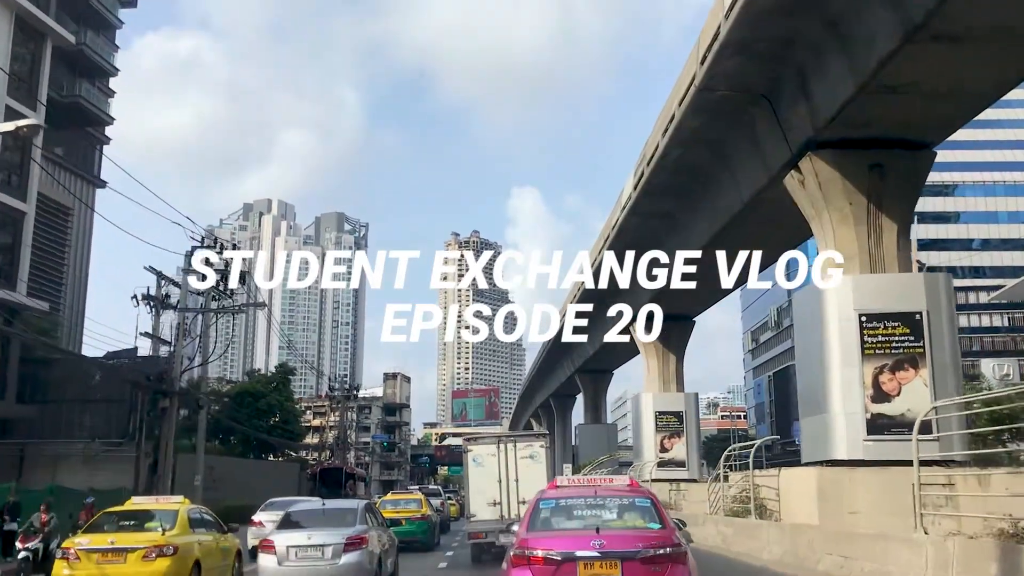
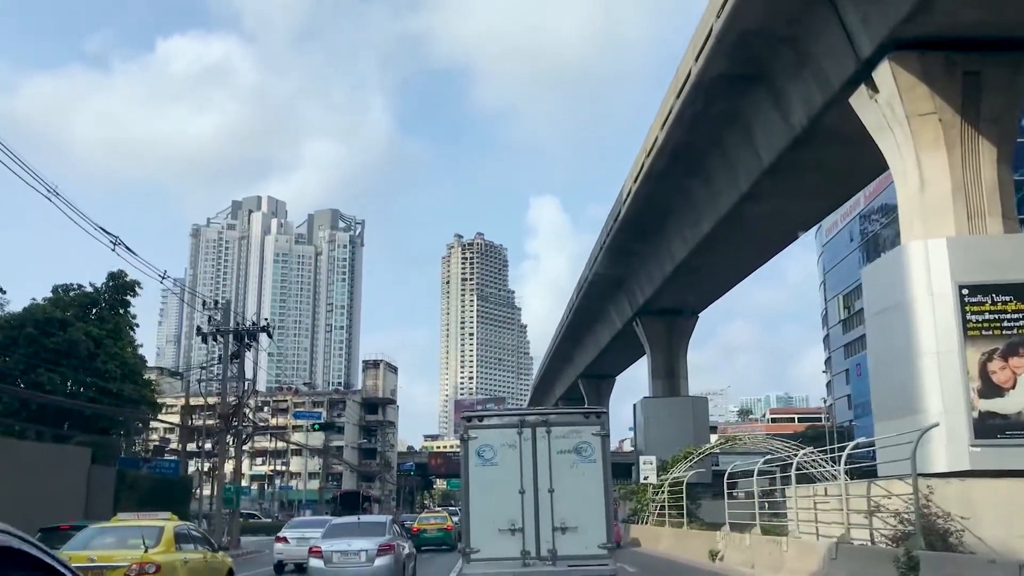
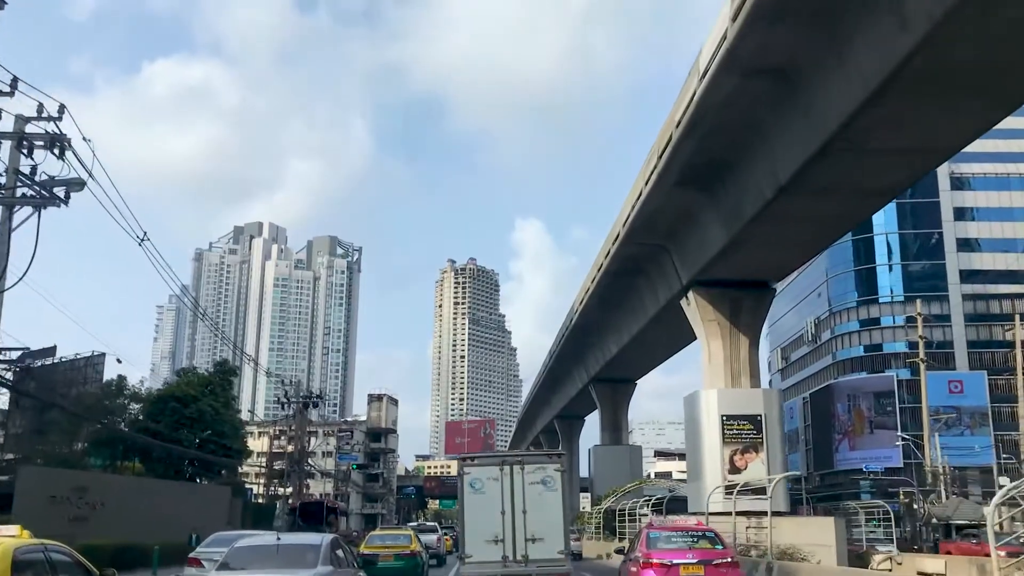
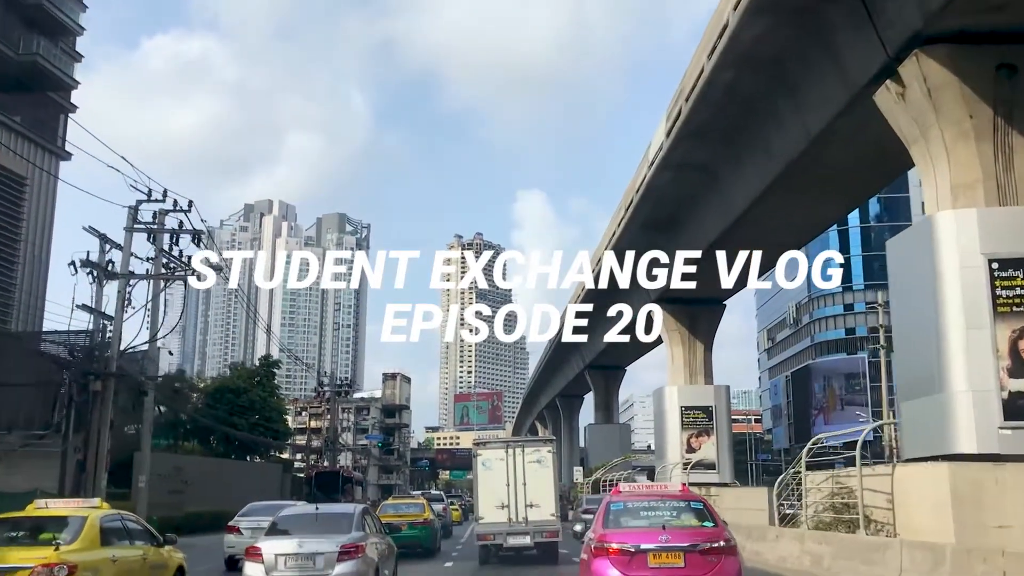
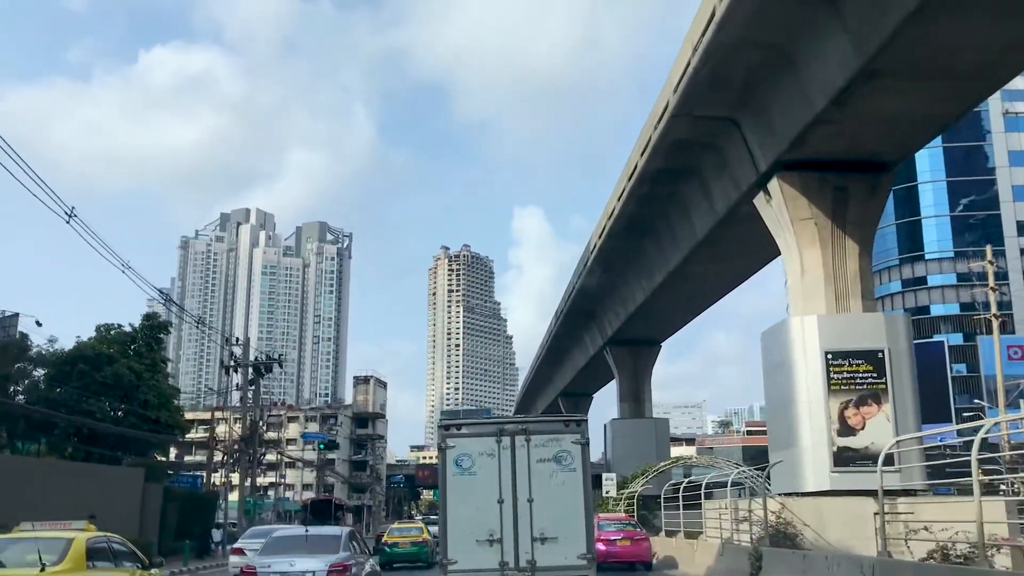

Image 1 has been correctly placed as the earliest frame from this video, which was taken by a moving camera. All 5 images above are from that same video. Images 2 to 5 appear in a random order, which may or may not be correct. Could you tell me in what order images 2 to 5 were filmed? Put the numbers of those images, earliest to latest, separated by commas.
4, 3, 5, 2
